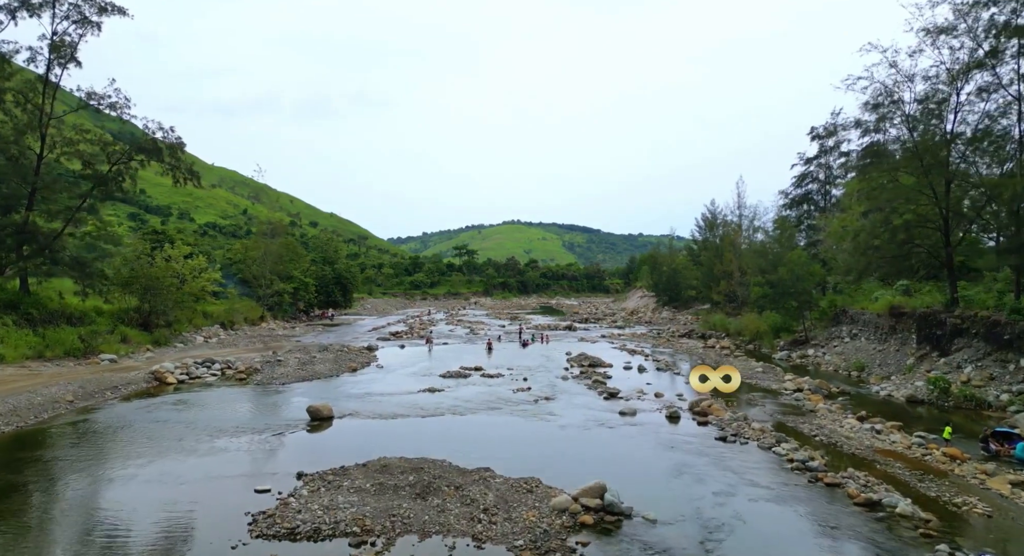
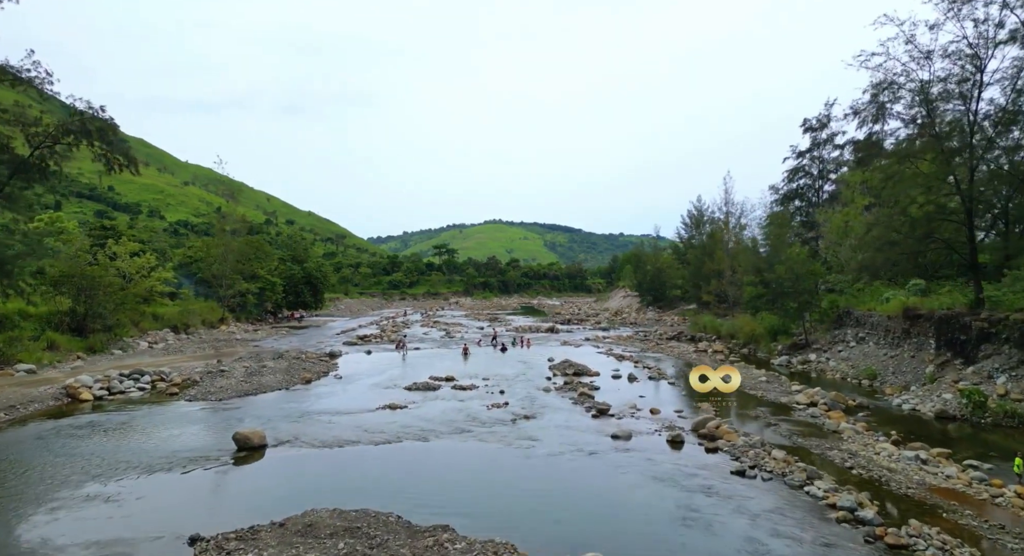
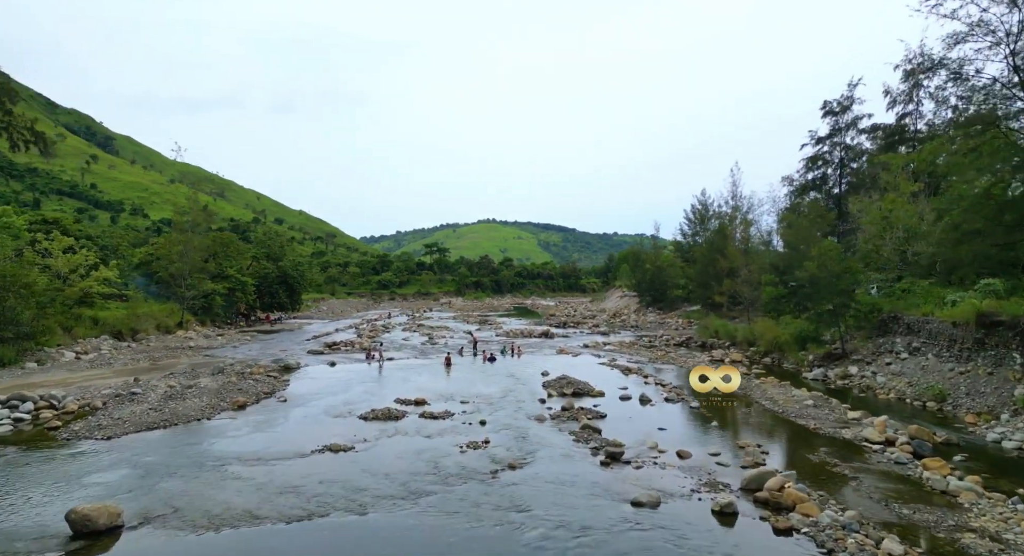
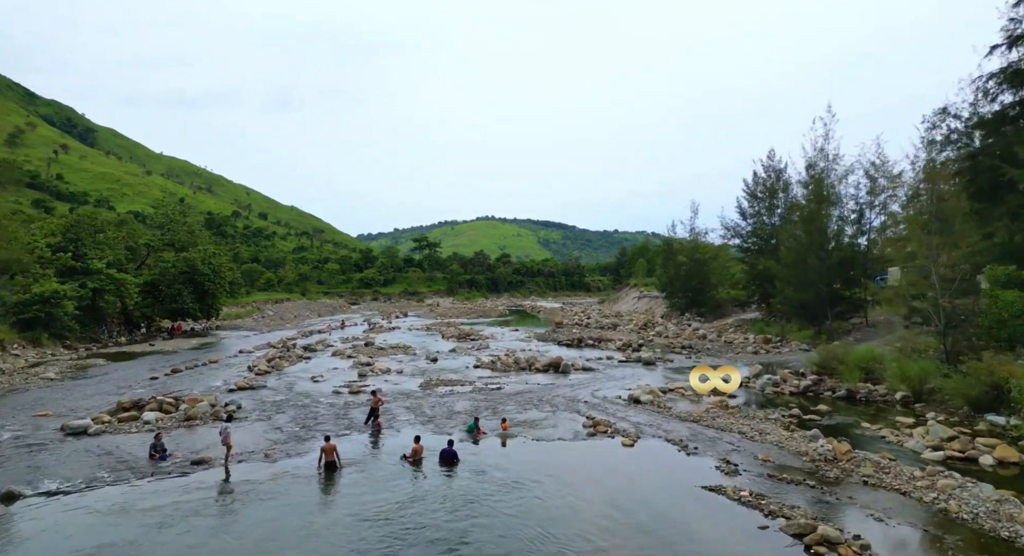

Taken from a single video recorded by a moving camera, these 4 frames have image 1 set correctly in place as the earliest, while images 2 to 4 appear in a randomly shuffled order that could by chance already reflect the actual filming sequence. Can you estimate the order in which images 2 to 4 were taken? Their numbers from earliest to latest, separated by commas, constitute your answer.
2, 3, 4
